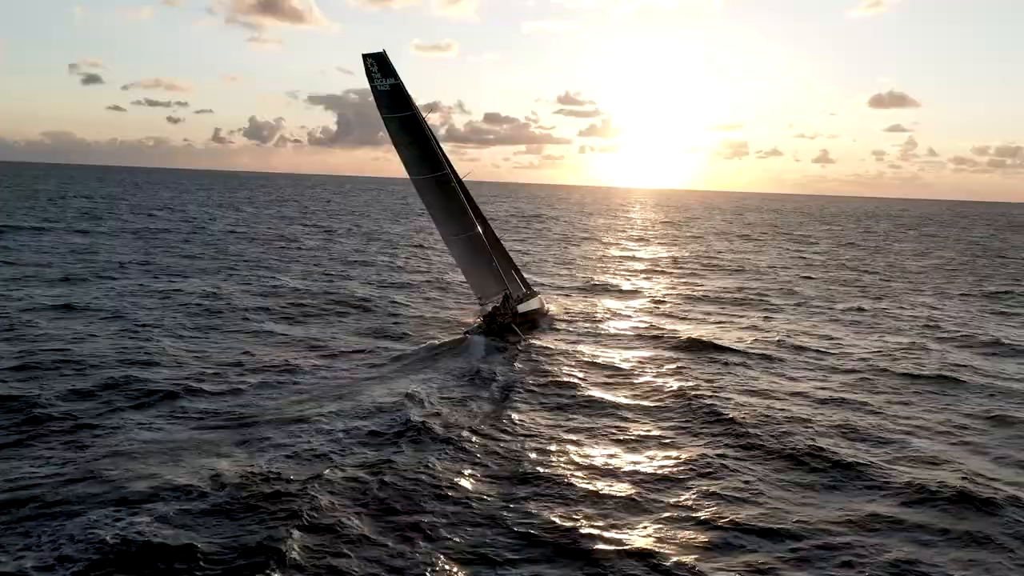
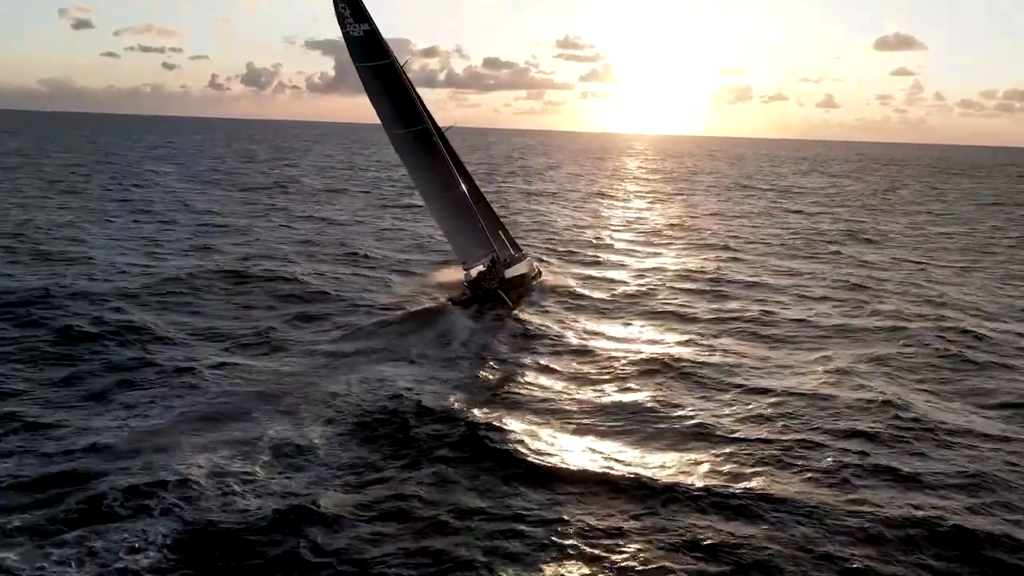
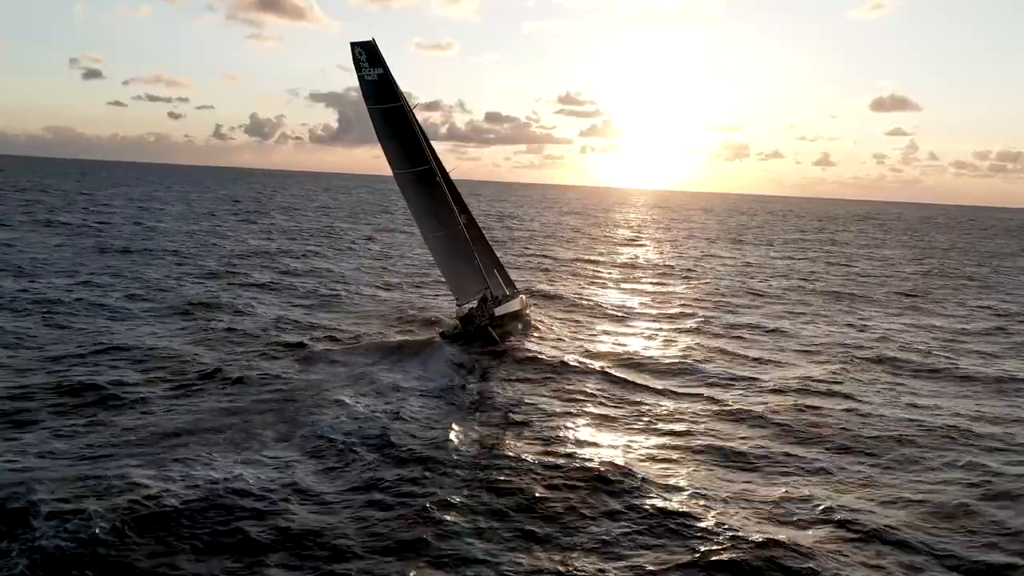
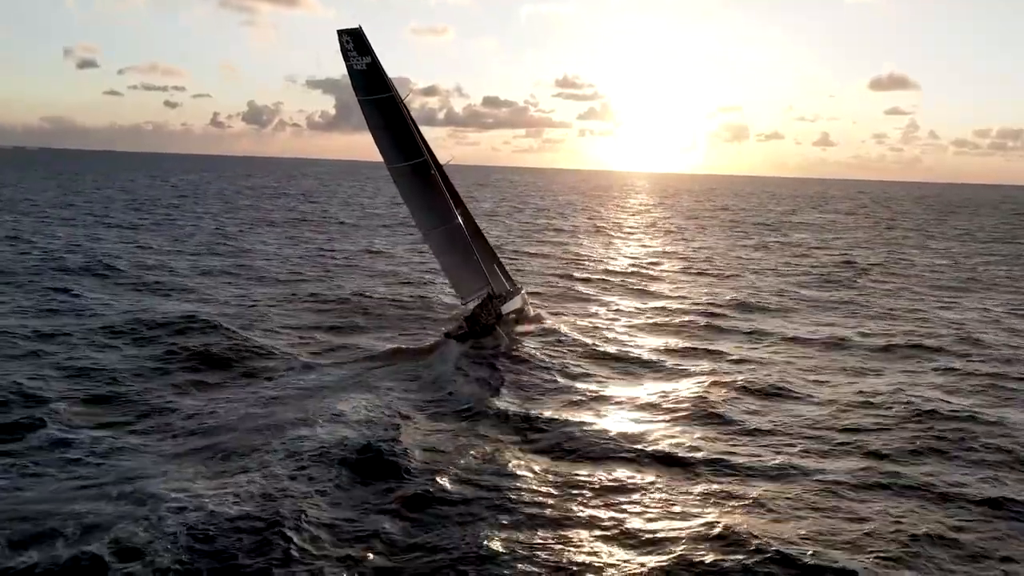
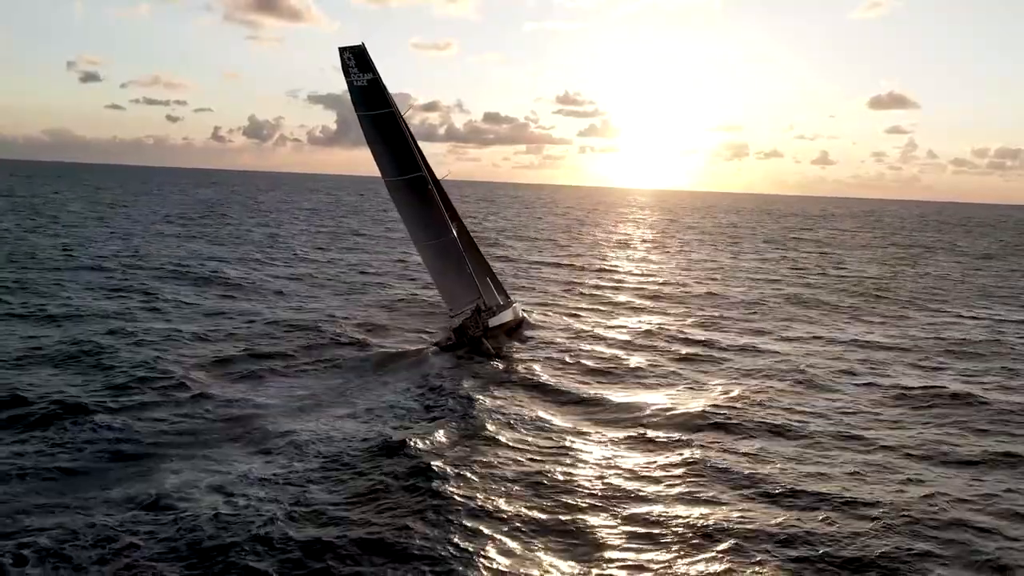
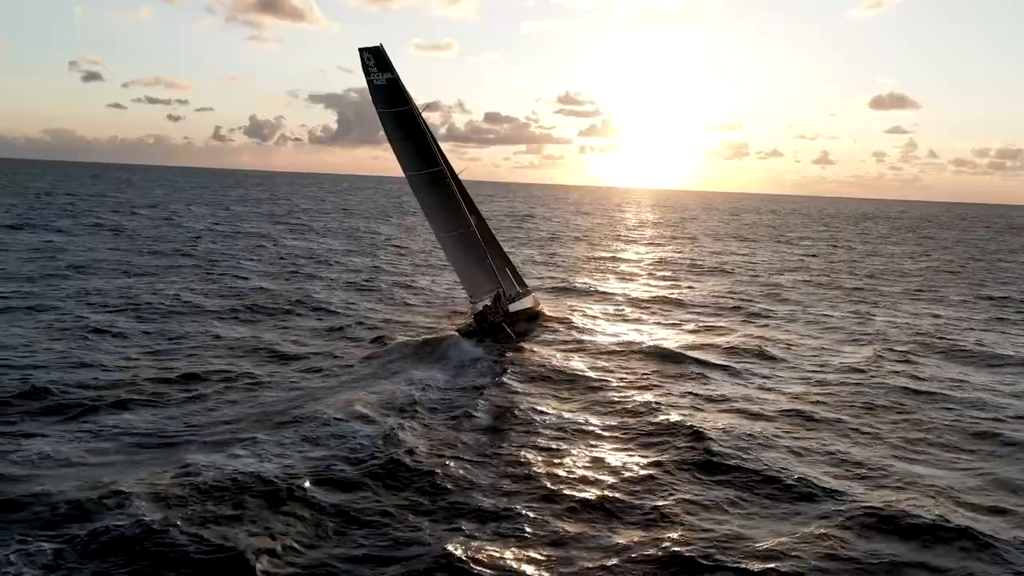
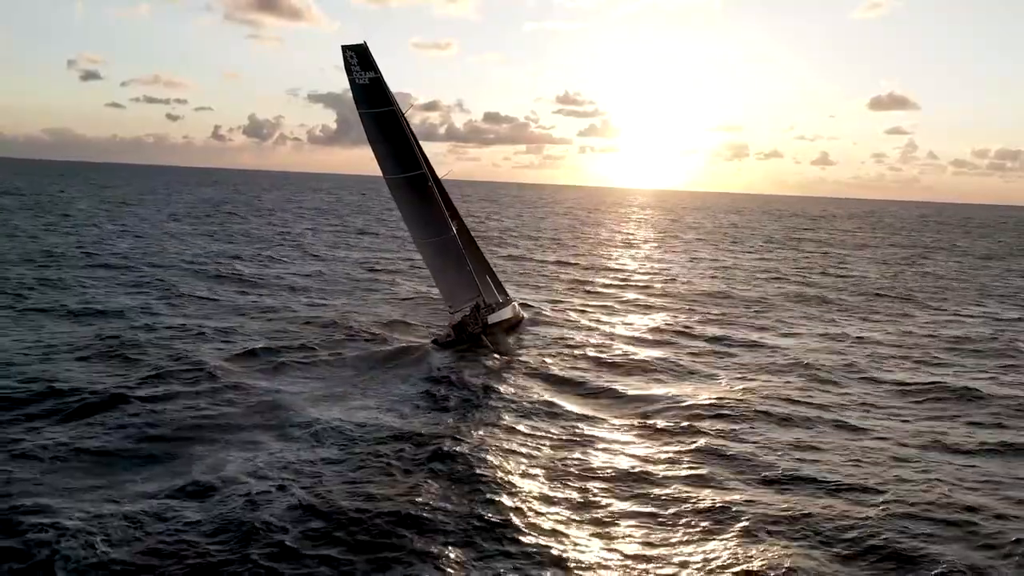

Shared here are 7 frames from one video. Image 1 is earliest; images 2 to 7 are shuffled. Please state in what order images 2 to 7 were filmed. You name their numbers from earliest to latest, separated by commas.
6, 3, 7, 5, 4, 2
